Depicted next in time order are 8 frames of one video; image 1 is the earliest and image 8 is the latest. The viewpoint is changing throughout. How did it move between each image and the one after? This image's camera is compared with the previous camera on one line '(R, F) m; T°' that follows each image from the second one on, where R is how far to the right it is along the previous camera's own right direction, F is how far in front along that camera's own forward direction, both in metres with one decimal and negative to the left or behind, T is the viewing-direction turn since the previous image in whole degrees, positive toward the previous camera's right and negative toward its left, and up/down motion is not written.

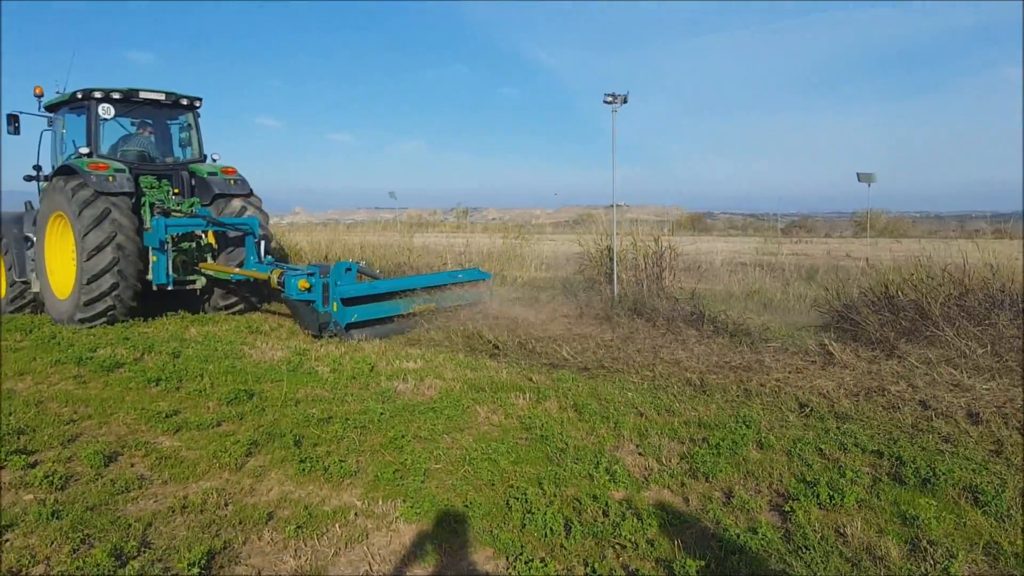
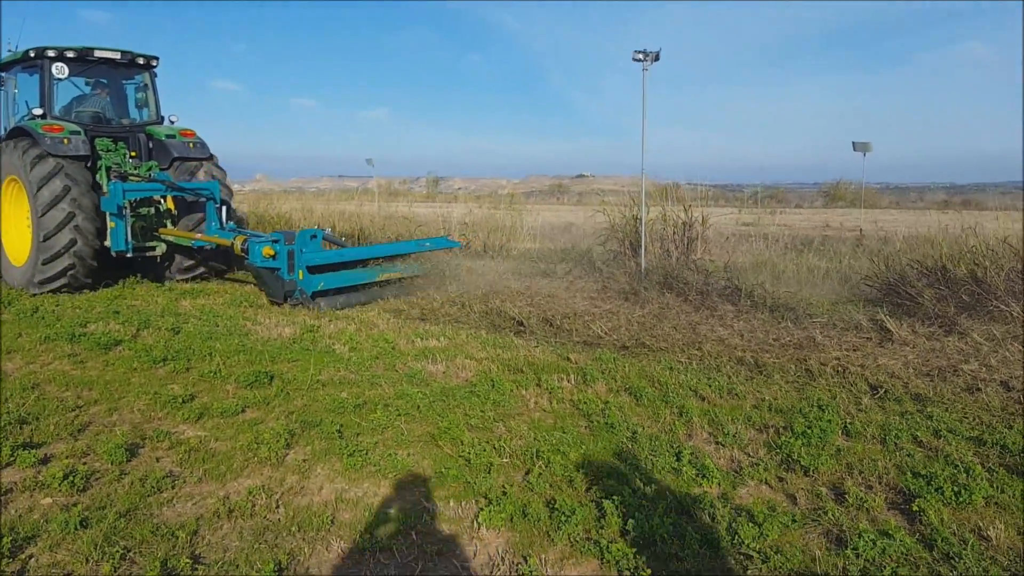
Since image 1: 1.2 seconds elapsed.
(-0.4, +0.4) m; +2°
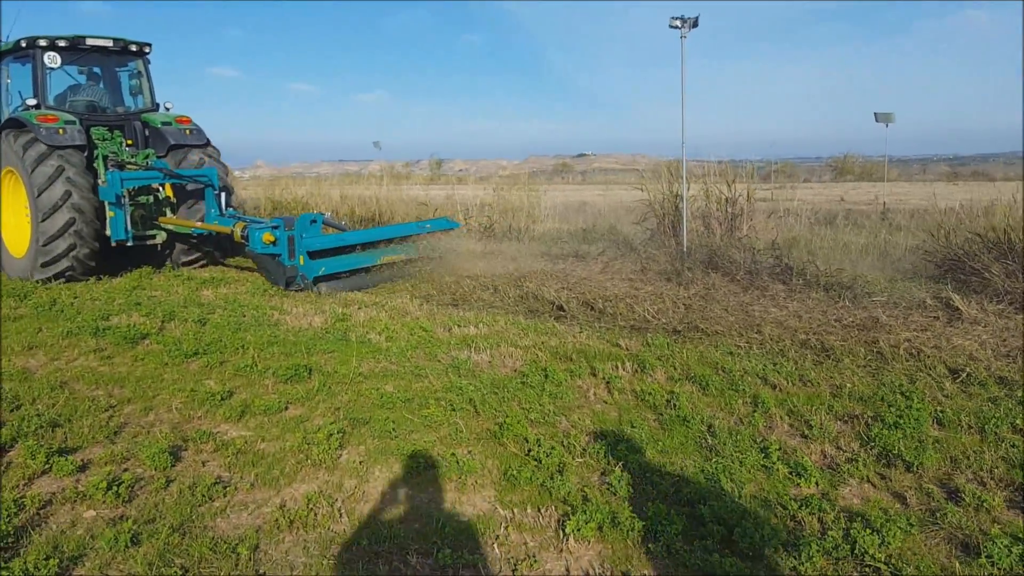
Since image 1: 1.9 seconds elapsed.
(-0.2, +0.2) m; 0°
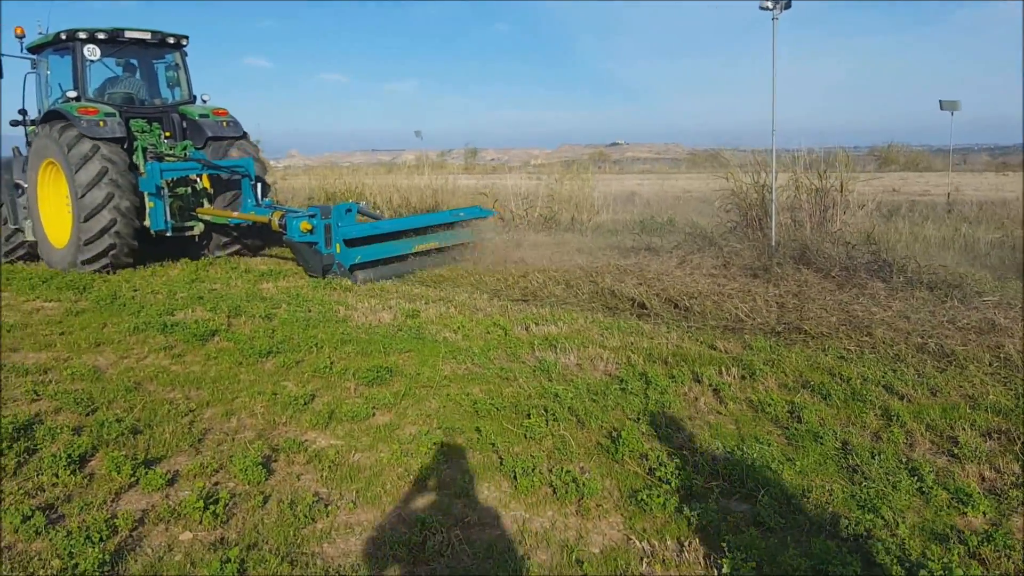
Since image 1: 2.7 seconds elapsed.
(-0.3, +0.2) m; -2°
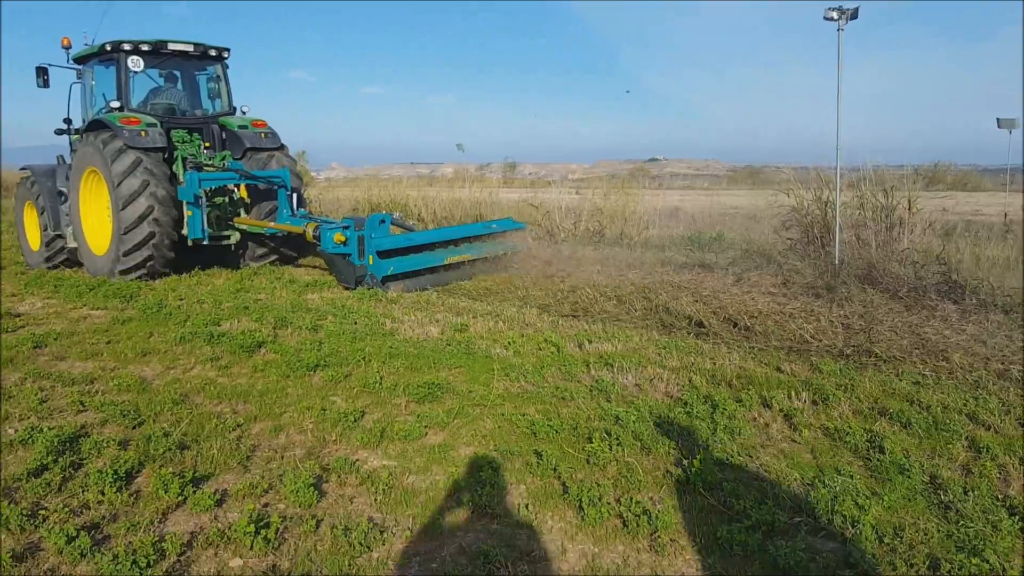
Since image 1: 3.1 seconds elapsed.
(-0.1, +0.1) m; -2°
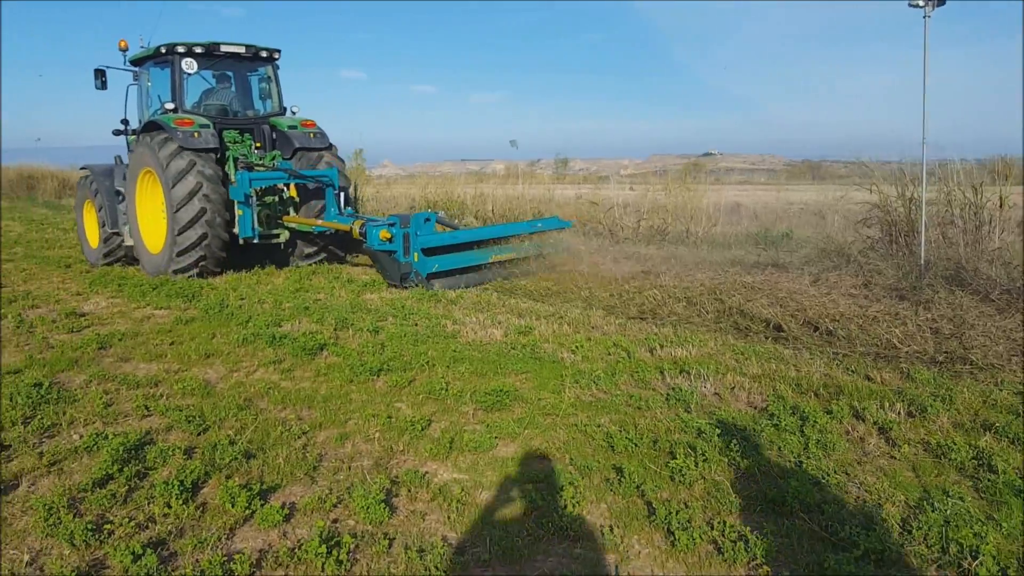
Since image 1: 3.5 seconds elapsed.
(-0.1, +0.2) m; -3°
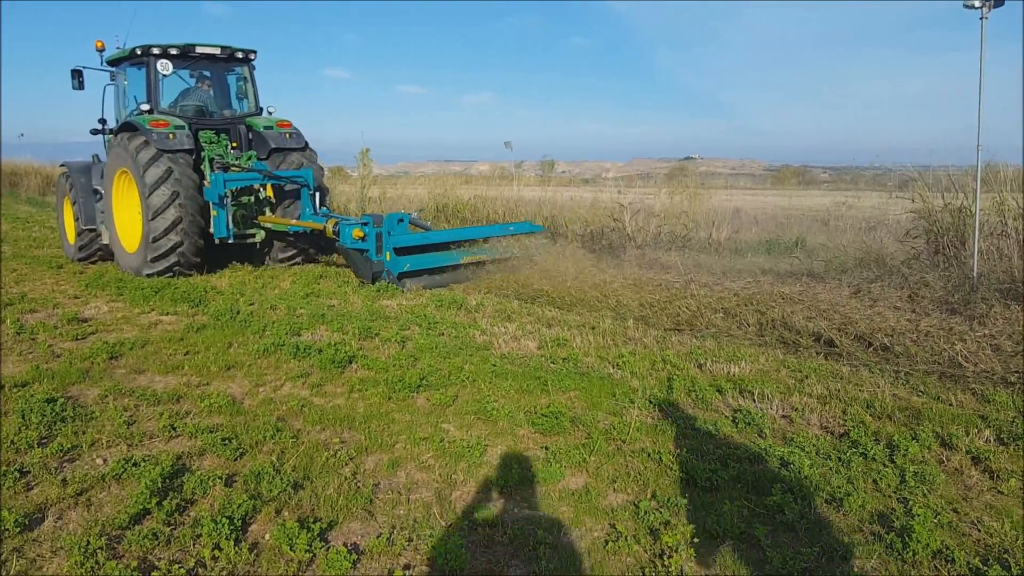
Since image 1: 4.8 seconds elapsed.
(-0.3, +0.3) m; +1°
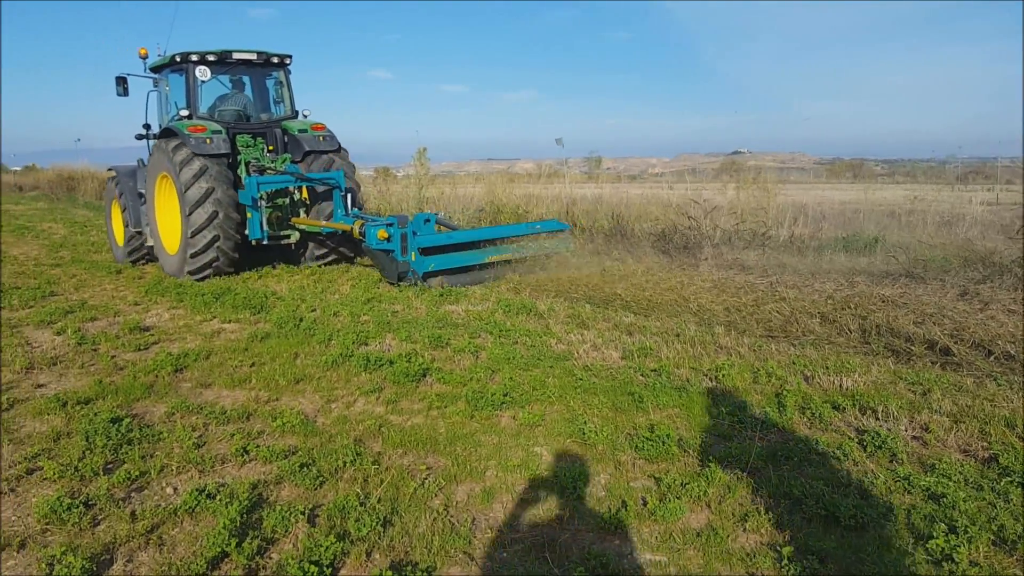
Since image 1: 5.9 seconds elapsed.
(-0.2, +0.3) m; -3°
